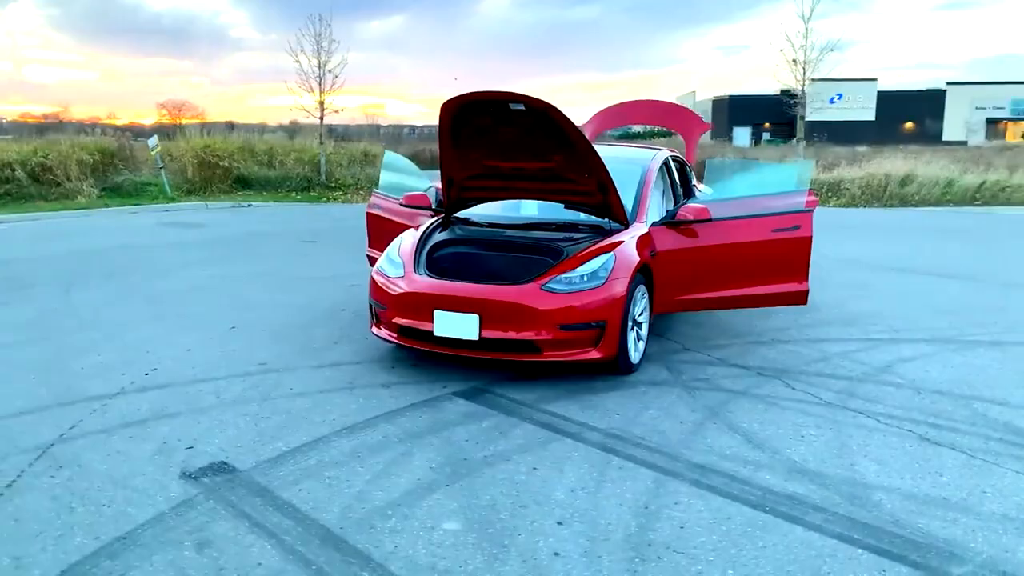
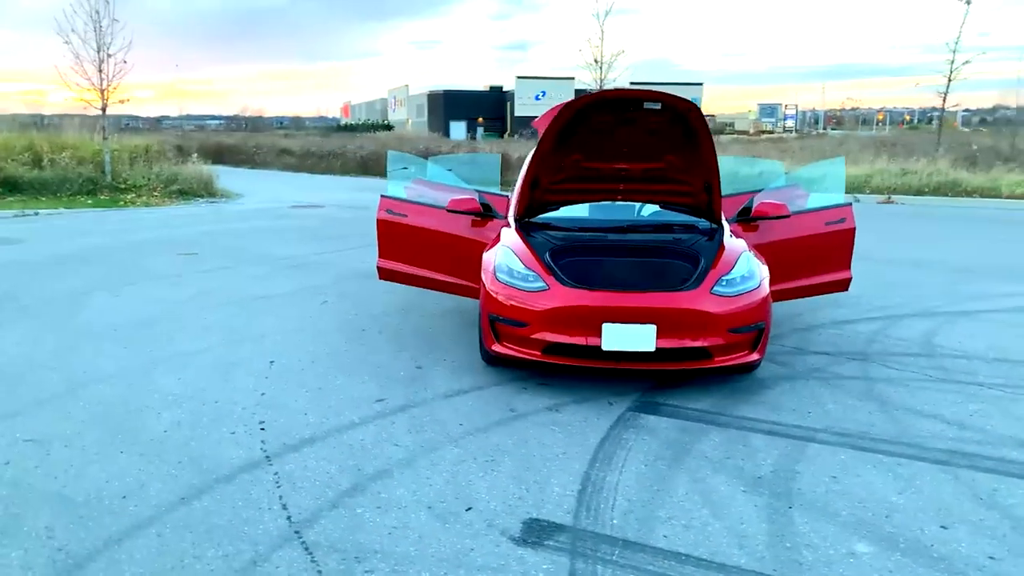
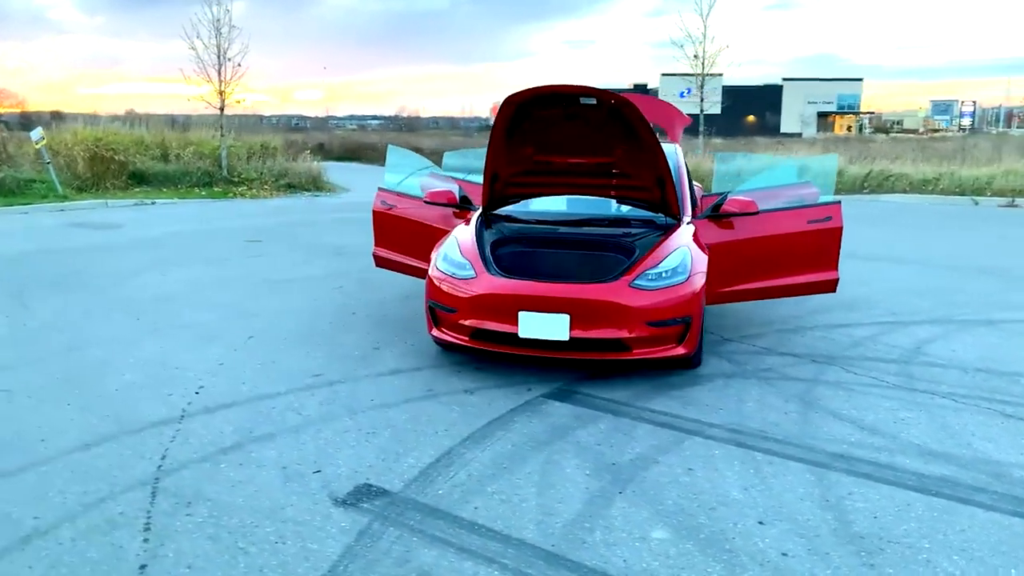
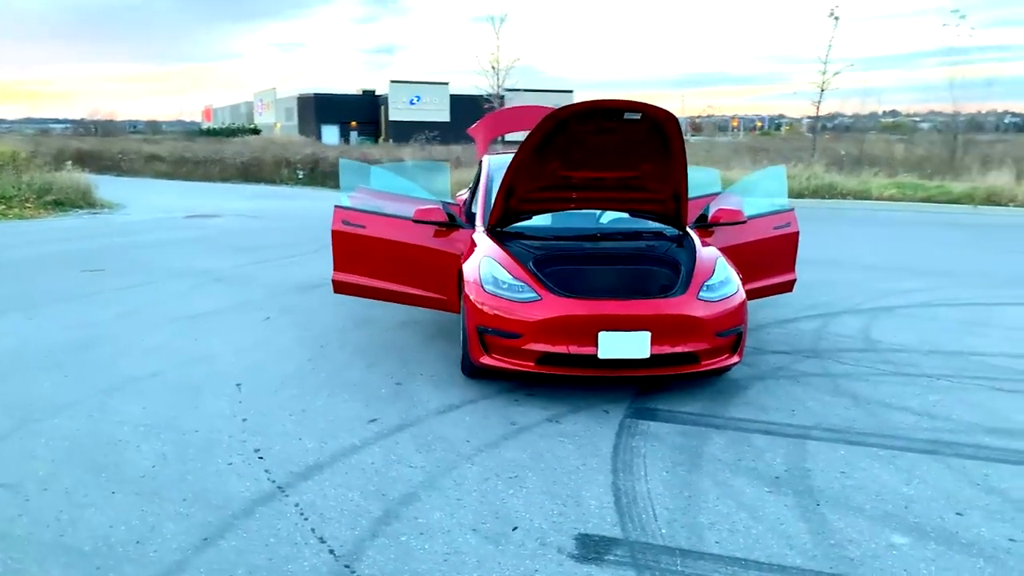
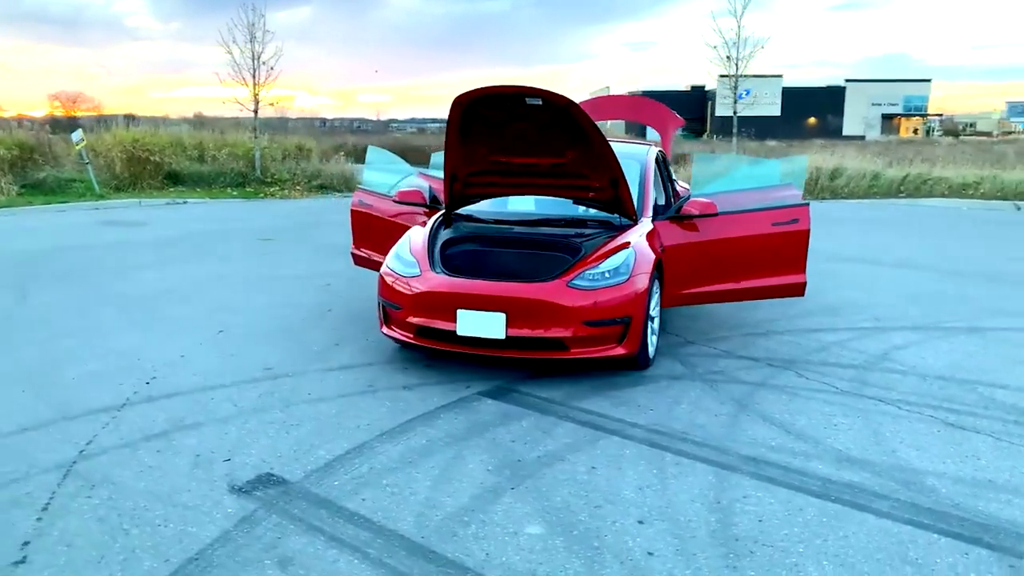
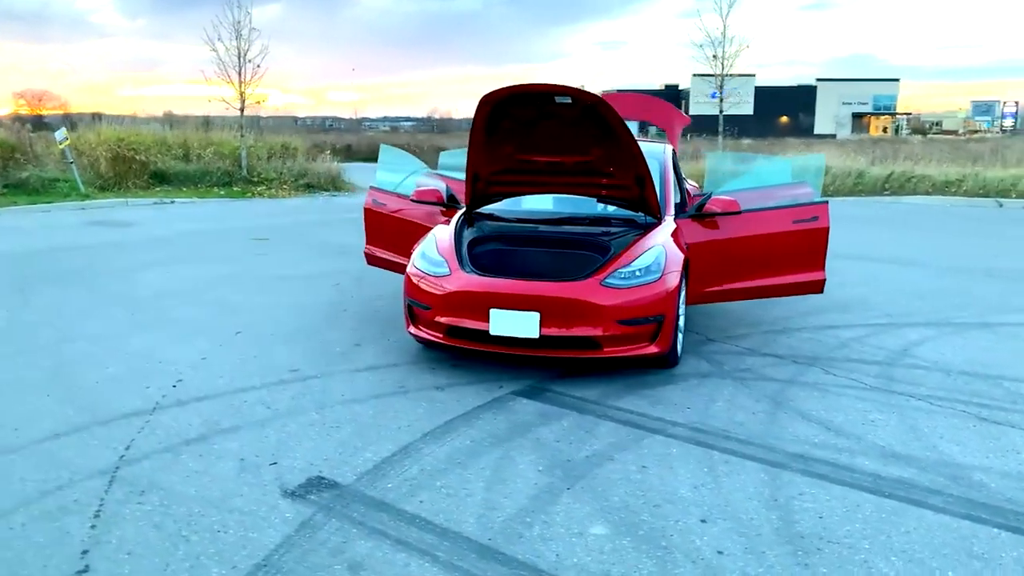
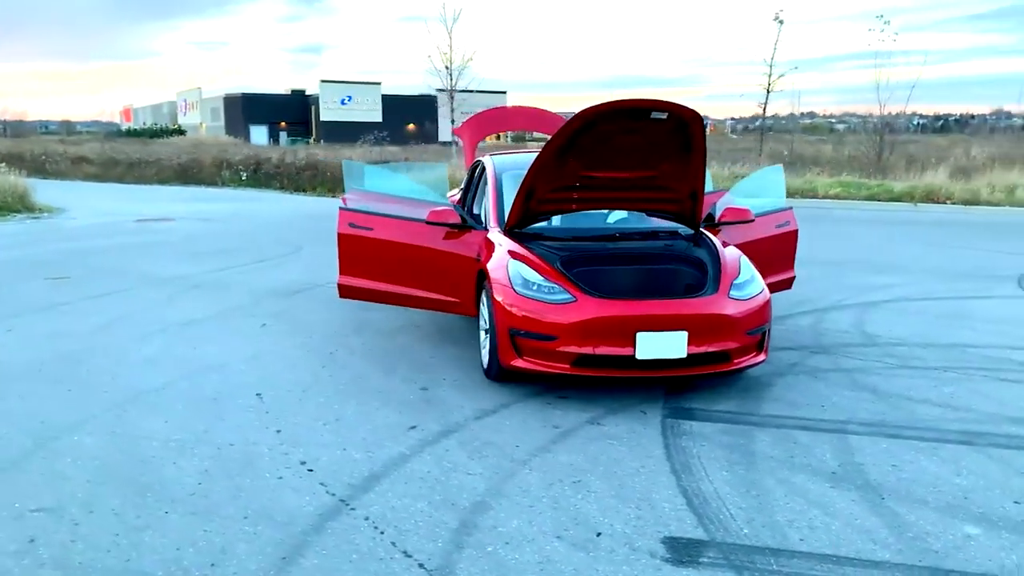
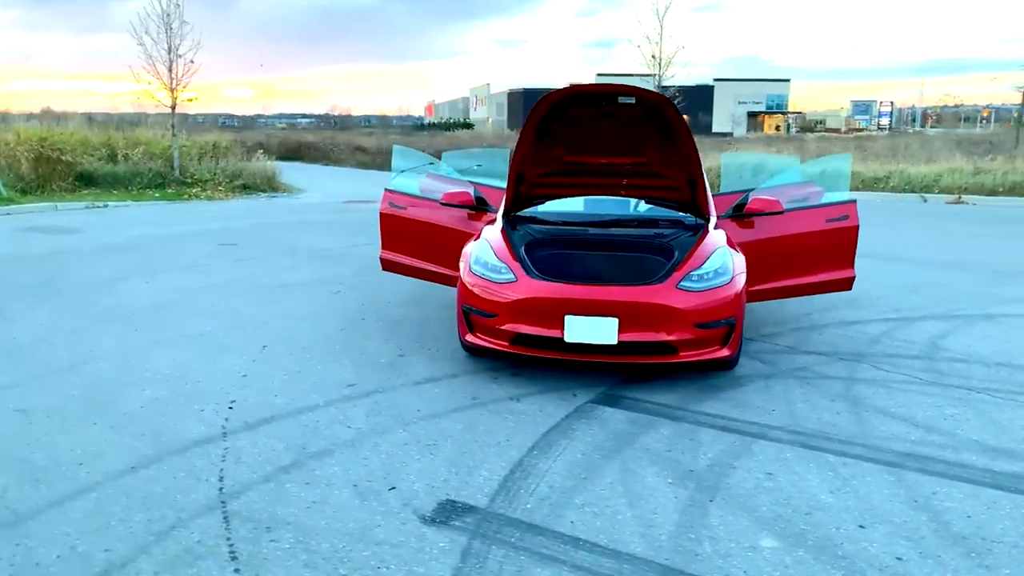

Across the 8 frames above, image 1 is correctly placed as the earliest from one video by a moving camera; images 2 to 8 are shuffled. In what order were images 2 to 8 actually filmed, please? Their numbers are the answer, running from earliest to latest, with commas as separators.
5, 6, 3, 8, 2, 4, 7
